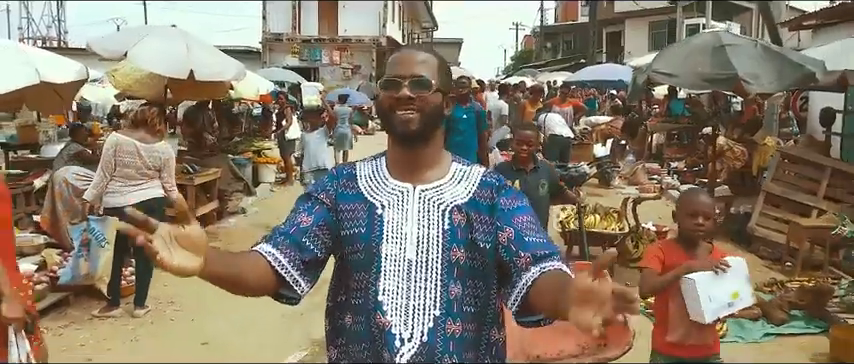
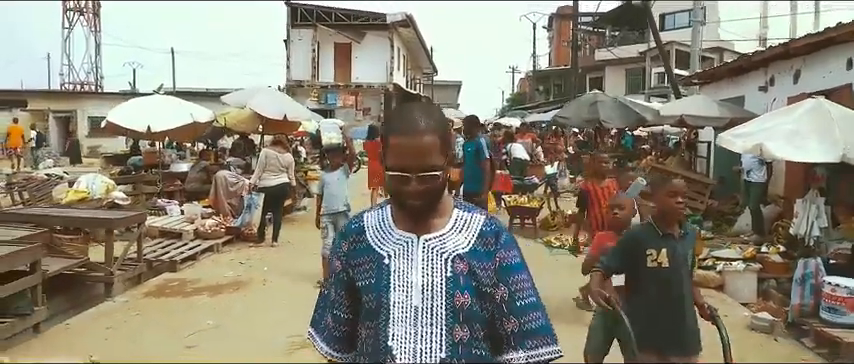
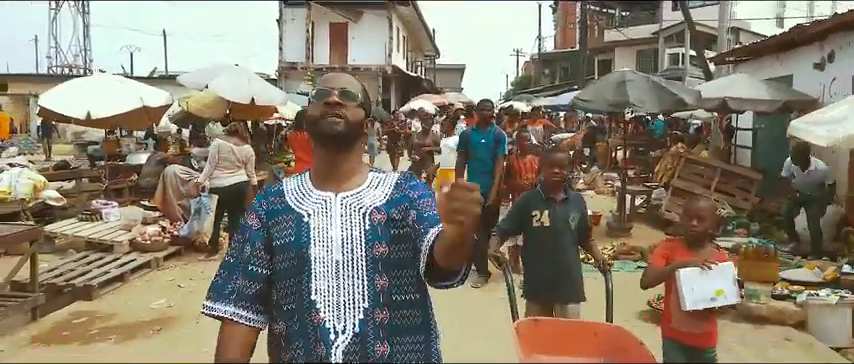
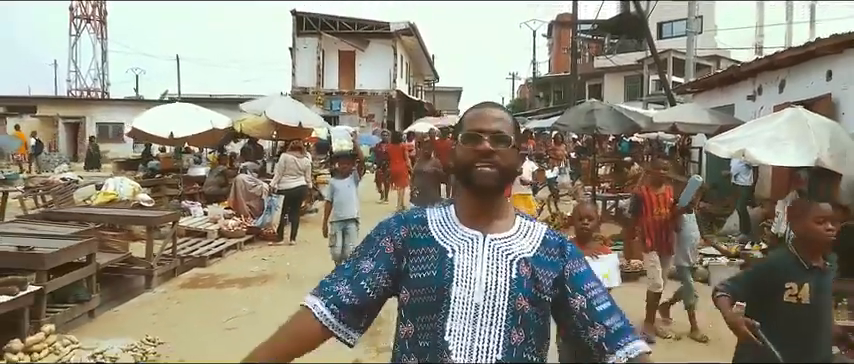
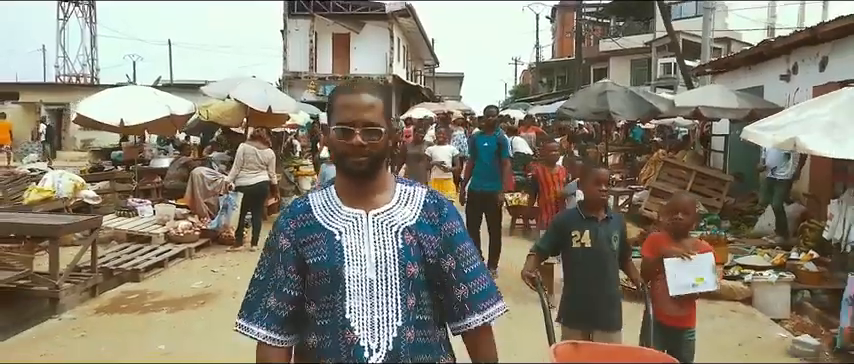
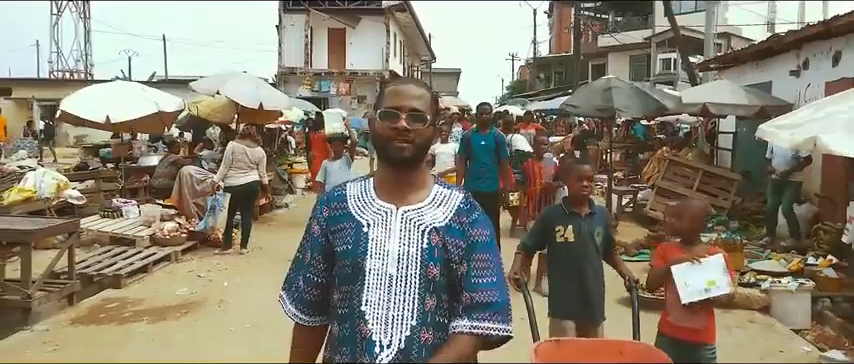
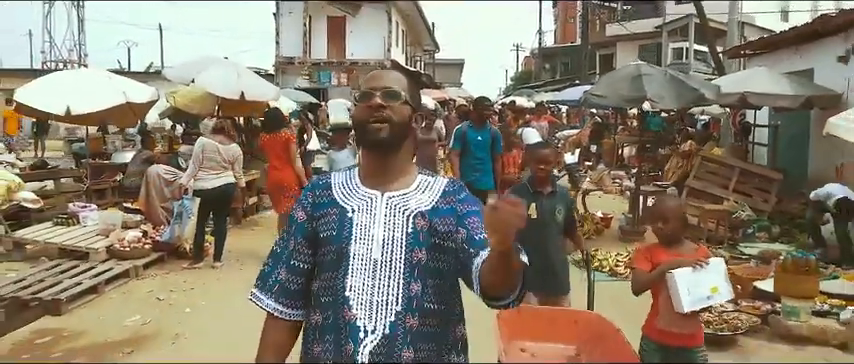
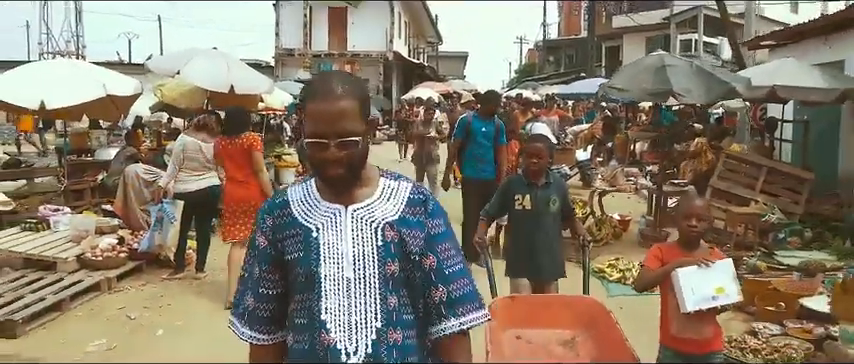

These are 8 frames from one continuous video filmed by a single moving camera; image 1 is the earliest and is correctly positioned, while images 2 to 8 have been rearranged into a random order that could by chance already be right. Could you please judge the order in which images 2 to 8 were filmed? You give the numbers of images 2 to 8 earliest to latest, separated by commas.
8, 7, 3, 6, 5, 2, 4
